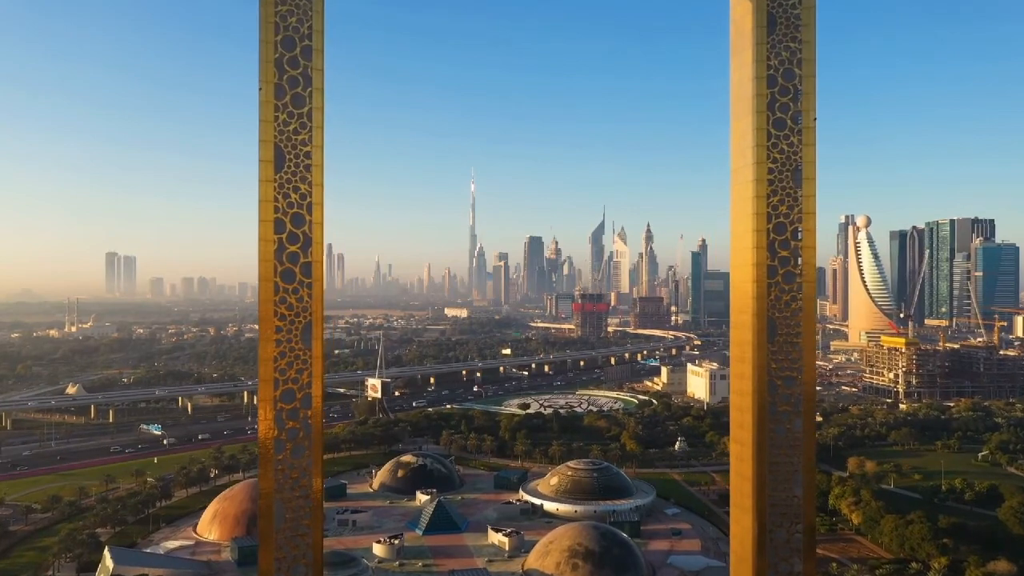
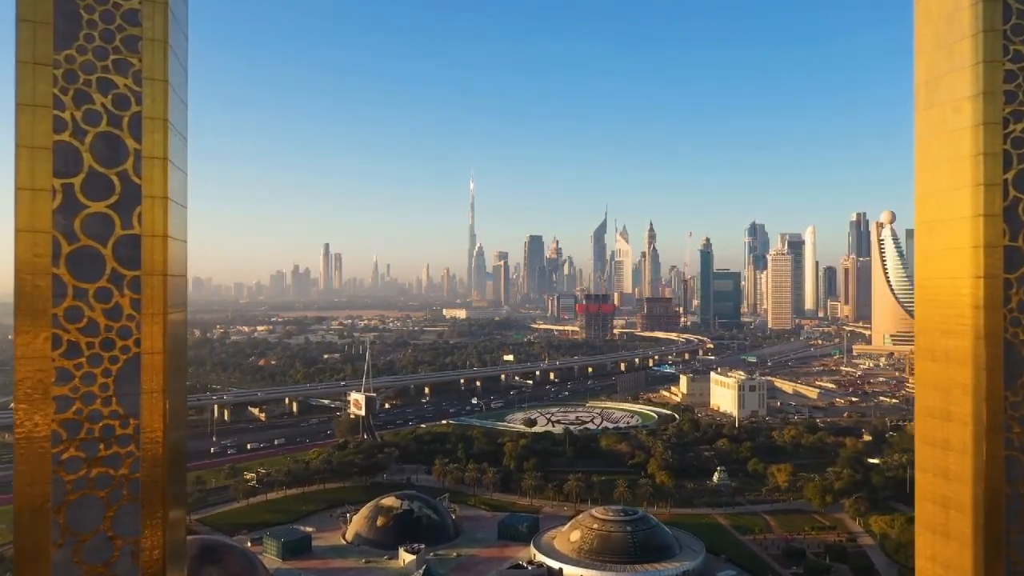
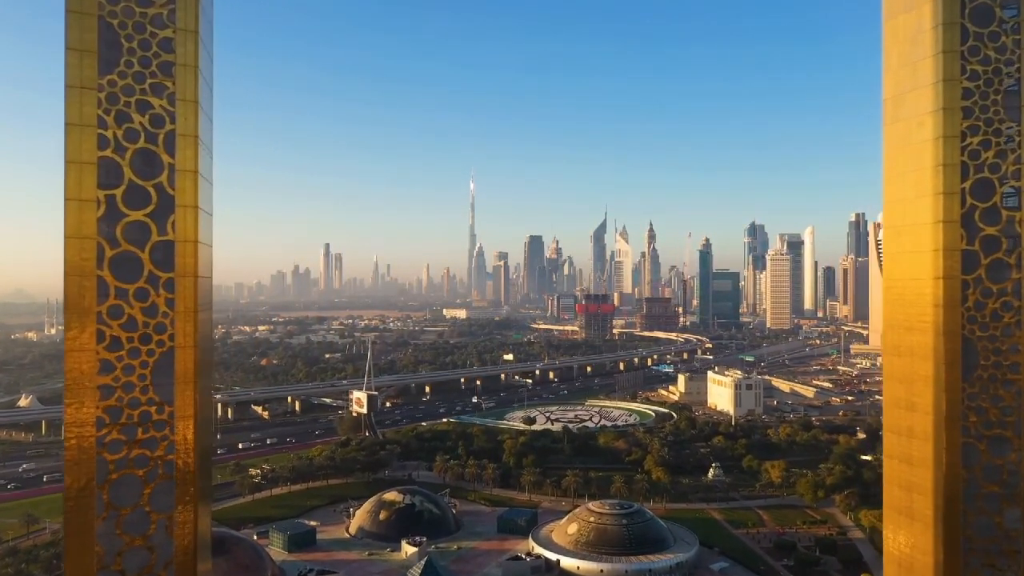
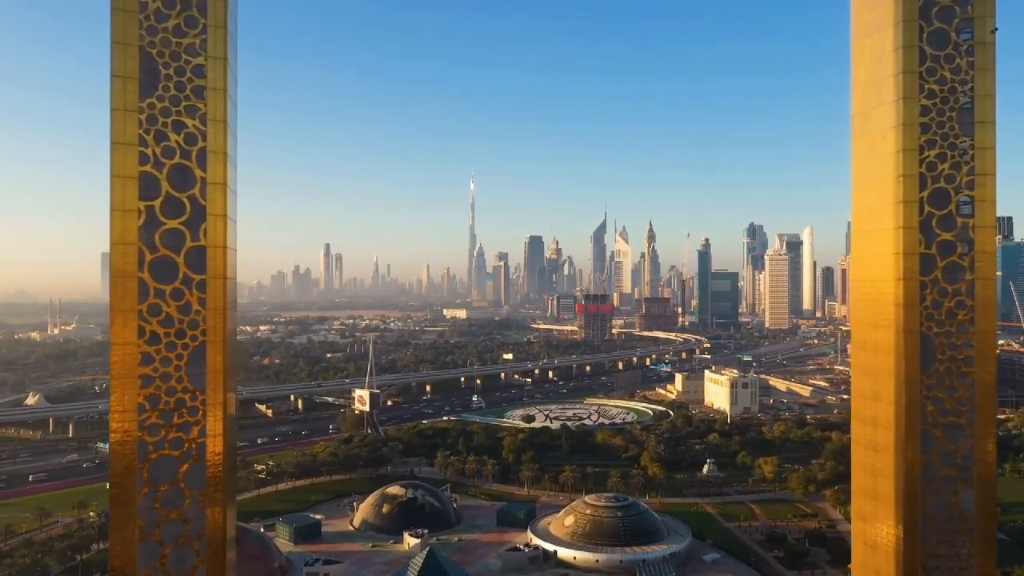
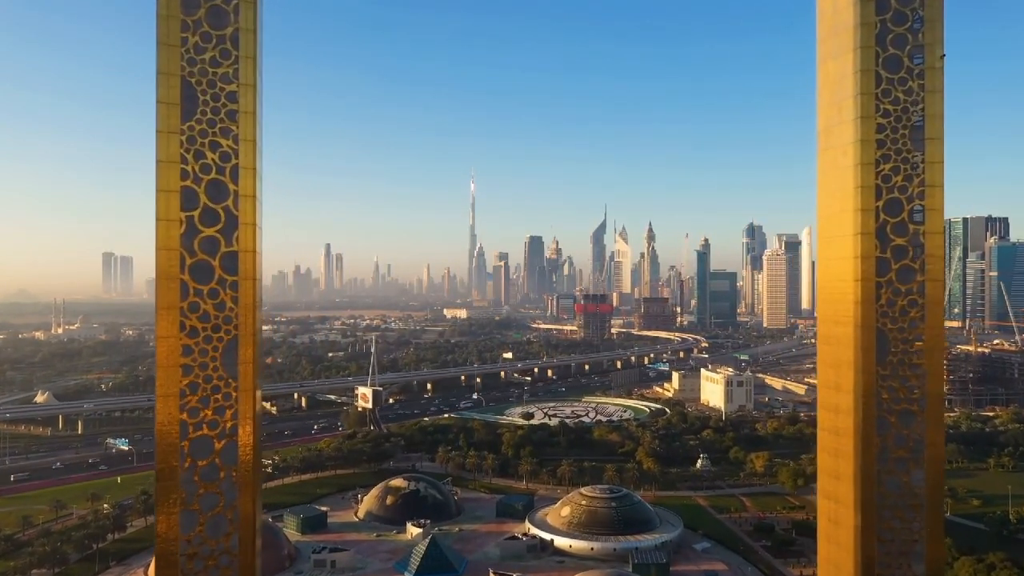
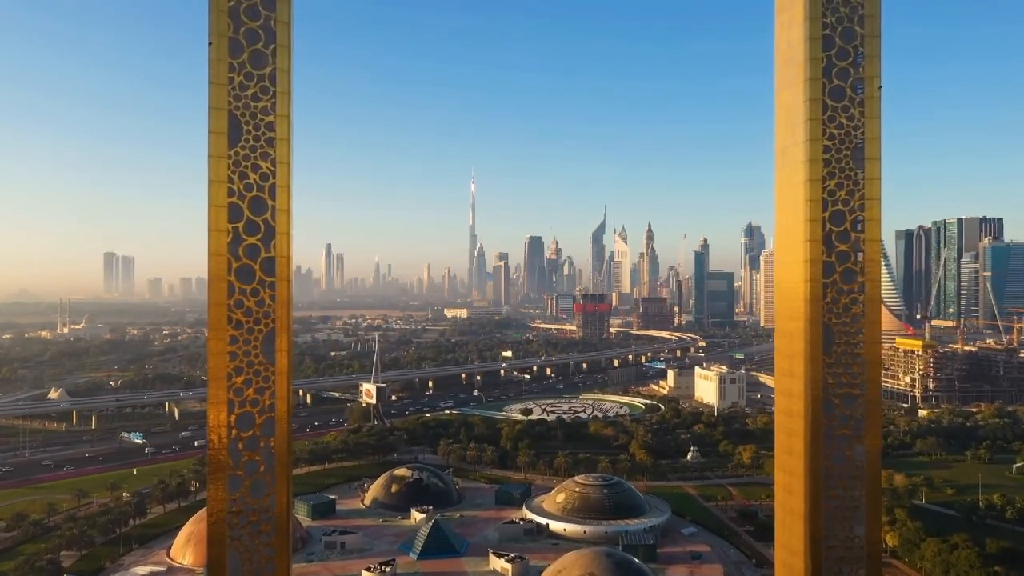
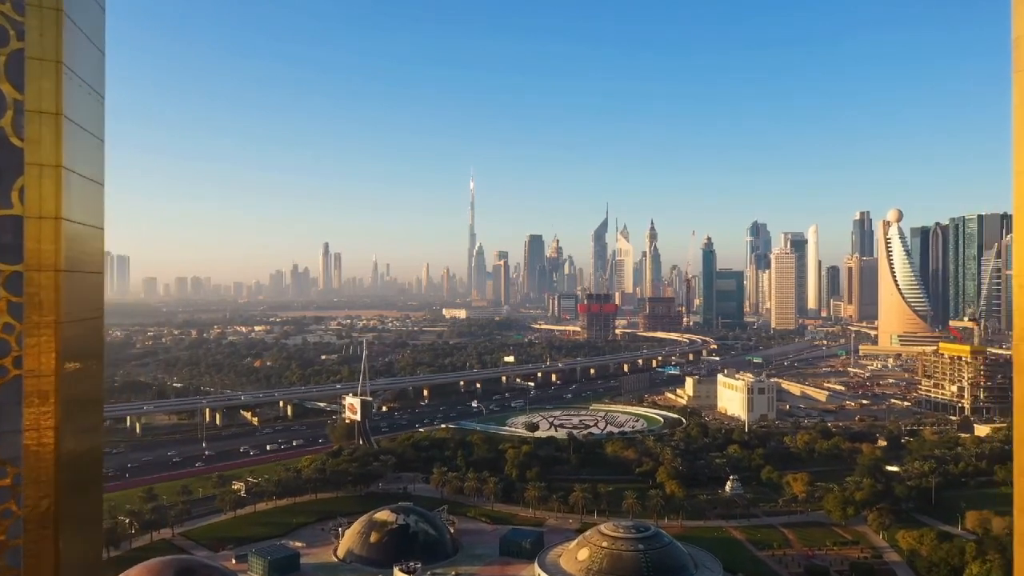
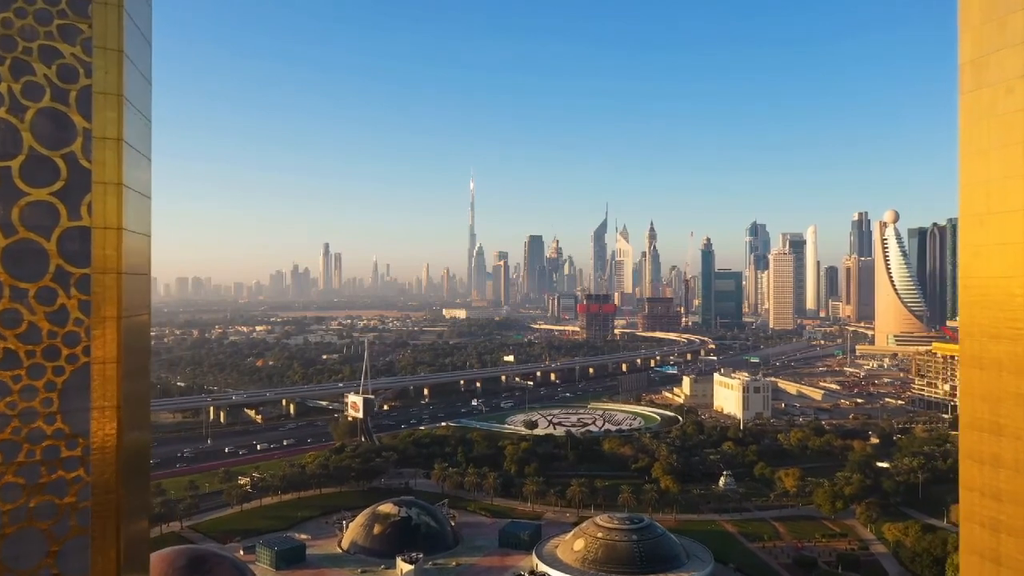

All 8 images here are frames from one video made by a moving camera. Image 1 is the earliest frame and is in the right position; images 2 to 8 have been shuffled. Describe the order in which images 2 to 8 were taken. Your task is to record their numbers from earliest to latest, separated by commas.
6, 5, 4, 3, 2, 8, 7
